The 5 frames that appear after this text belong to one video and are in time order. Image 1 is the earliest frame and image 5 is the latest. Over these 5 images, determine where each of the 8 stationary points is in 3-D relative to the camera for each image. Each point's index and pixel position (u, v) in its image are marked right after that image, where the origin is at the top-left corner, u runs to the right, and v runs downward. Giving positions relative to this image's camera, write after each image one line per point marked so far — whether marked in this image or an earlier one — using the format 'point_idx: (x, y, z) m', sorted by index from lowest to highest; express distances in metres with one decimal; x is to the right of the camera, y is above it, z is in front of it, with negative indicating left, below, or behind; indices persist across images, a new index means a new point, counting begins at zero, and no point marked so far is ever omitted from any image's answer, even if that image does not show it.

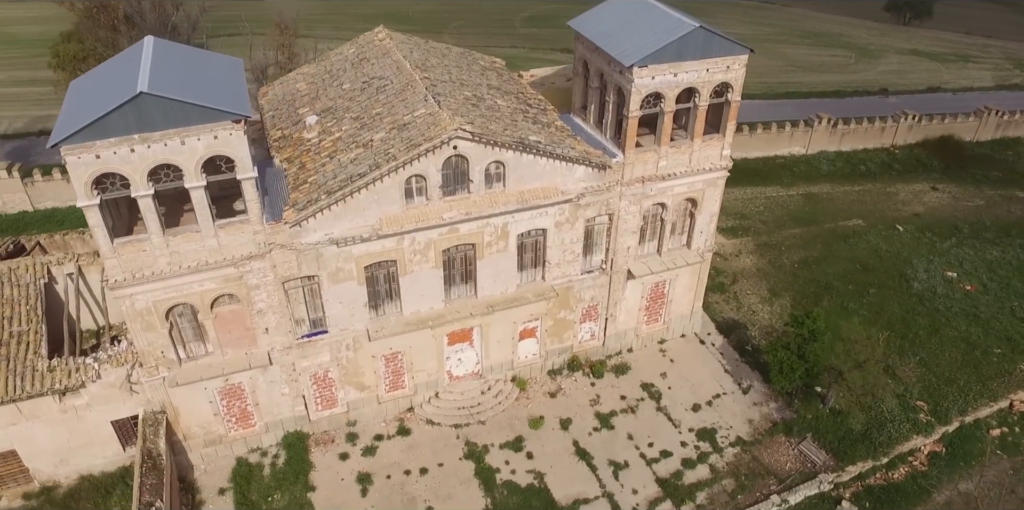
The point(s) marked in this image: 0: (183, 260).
0: (-8.5, -0.1, +18.7) m
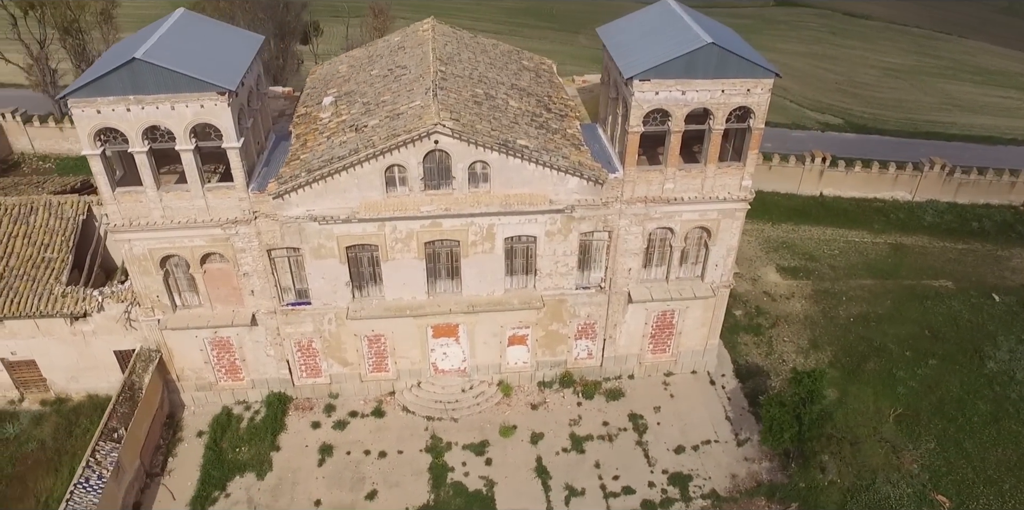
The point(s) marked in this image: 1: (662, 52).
0: (-9.5, +1.1, +20.3) m
1: (+4.1, +5.6, +19.8) m
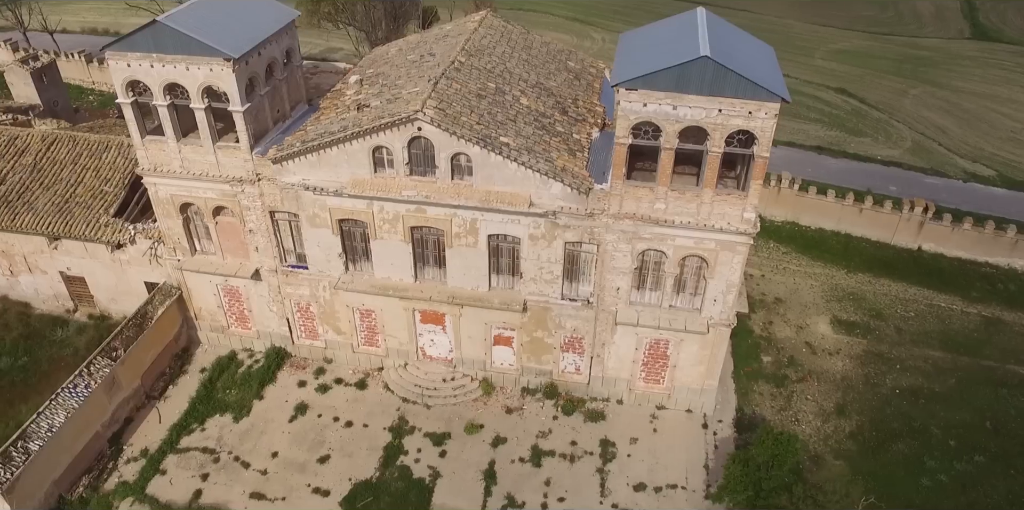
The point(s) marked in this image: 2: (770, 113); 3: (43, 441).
0: (-10.0, +2.7, +22.2) m
1: (+3.8, +5.0, +18.5) m
2: (+6.5, +3.6, +18.1) m
3: (-13.1, -5.2, +19.9) m
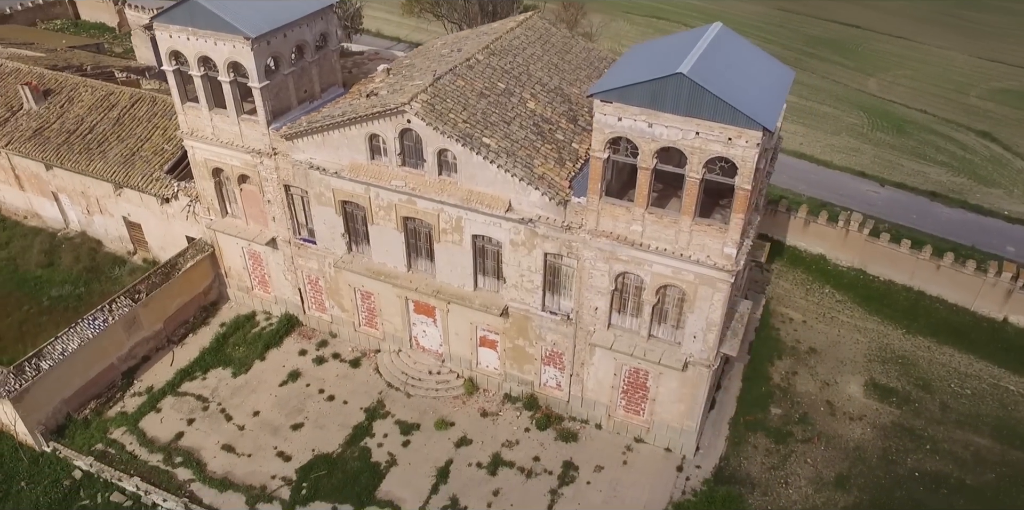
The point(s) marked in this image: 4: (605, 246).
0: (-9.7, +4.0, +23.9) m
1: (+3.1, +4.4, +17.5) m
2: (+5.5, +2.6, +16.6) m
3: (-14.3, -3.3, +22.4) m
4: (+2.6, +0.2, +19.8) m
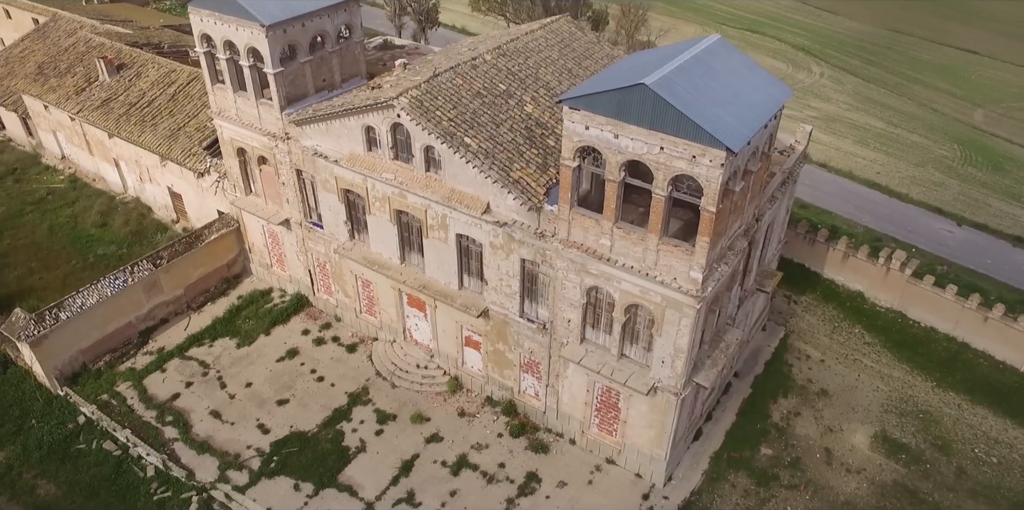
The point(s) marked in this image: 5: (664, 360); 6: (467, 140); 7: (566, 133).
0: (-9.4, +4.9, +25.1) m
1: (+2.4, +4.0, +16.9) m
2: (+4.4, +2.0, +15.6) m
3: (-14.9, -2.0, +24.2) m
4: (+1.7, -0.1, +19.2) m
5: (+4.1, -2.8, +19.1) m
6: (-1.3, +3.2, +19.8) m
7: (+1.3, +3.0, +17.6) m
